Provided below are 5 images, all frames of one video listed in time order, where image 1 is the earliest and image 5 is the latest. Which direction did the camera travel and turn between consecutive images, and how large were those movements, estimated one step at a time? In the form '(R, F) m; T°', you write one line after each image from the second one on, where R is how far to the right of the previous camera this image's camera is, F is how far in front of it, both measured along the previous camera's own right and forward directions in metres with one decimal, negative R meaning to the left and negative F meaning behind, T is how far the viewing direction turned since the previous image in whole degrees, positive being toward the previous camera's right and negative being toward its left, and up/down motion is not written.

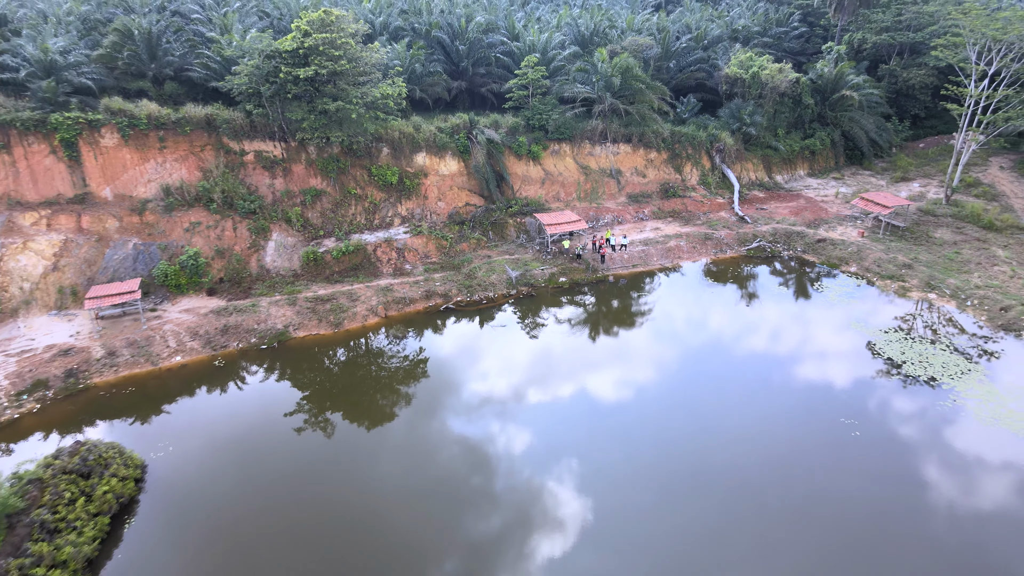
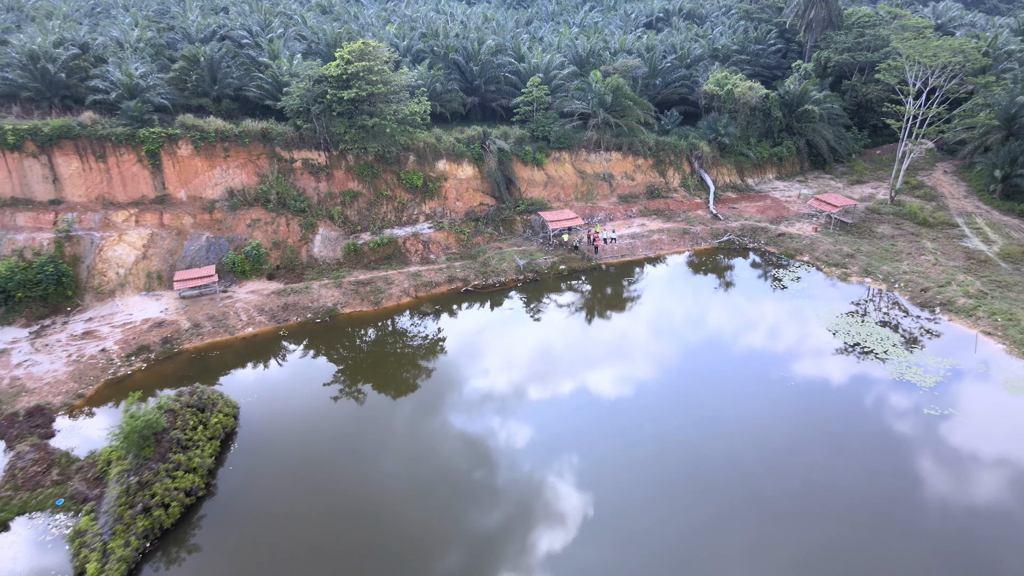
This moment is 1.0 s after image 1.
(-0.3, -2.8) m; 0°
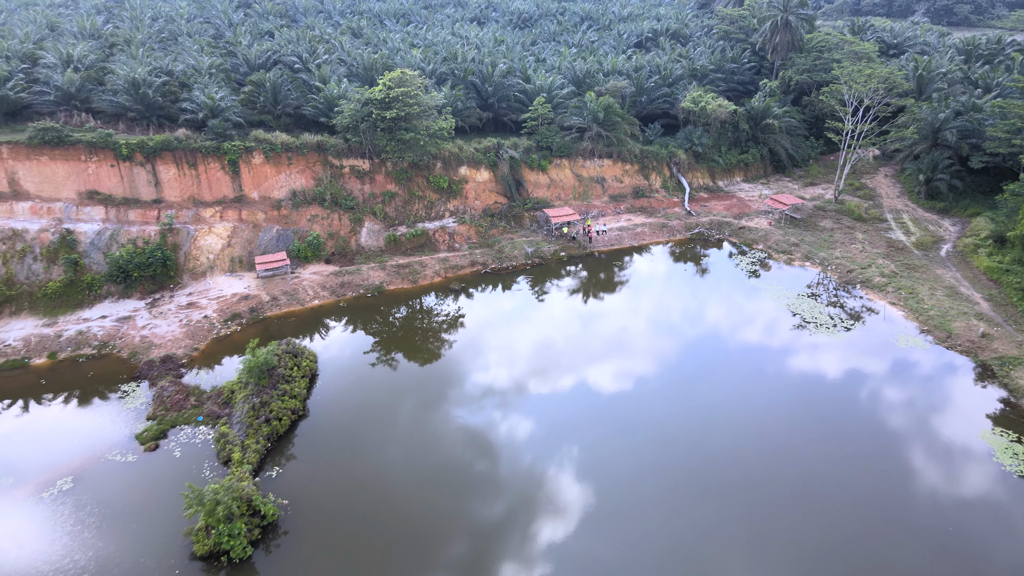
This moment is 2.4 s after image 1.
(-0.4, -3.9) m; 0°
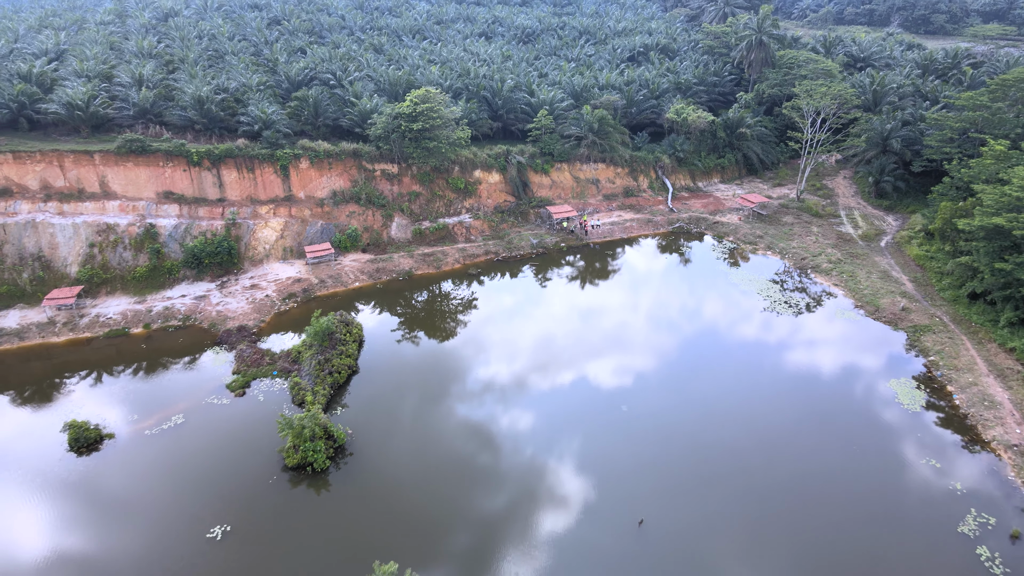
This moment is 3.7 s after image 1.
(-0.4, -3.7) m; 0°
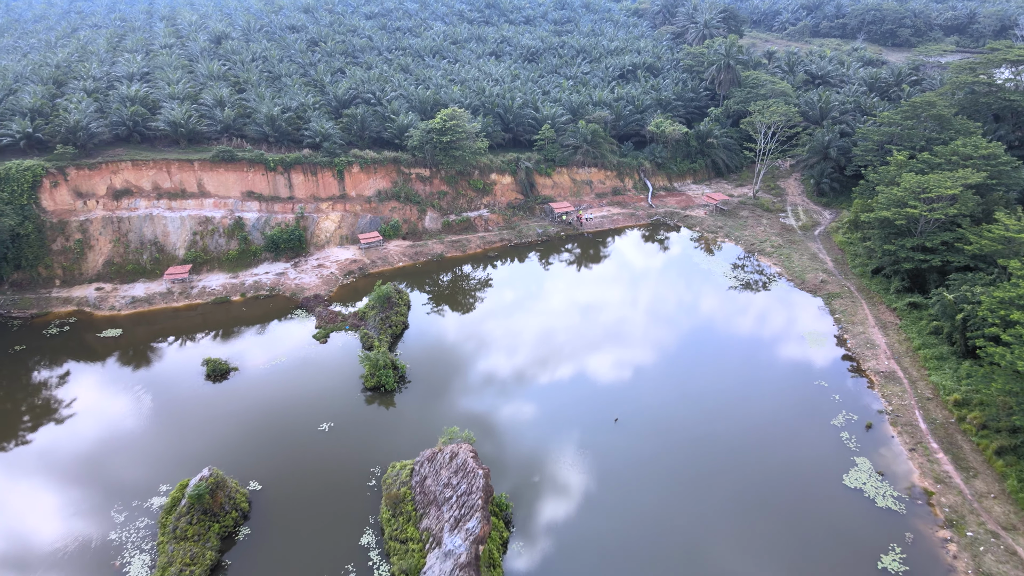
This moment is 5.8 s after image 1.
(-0.6, -6.1) m; 0°
